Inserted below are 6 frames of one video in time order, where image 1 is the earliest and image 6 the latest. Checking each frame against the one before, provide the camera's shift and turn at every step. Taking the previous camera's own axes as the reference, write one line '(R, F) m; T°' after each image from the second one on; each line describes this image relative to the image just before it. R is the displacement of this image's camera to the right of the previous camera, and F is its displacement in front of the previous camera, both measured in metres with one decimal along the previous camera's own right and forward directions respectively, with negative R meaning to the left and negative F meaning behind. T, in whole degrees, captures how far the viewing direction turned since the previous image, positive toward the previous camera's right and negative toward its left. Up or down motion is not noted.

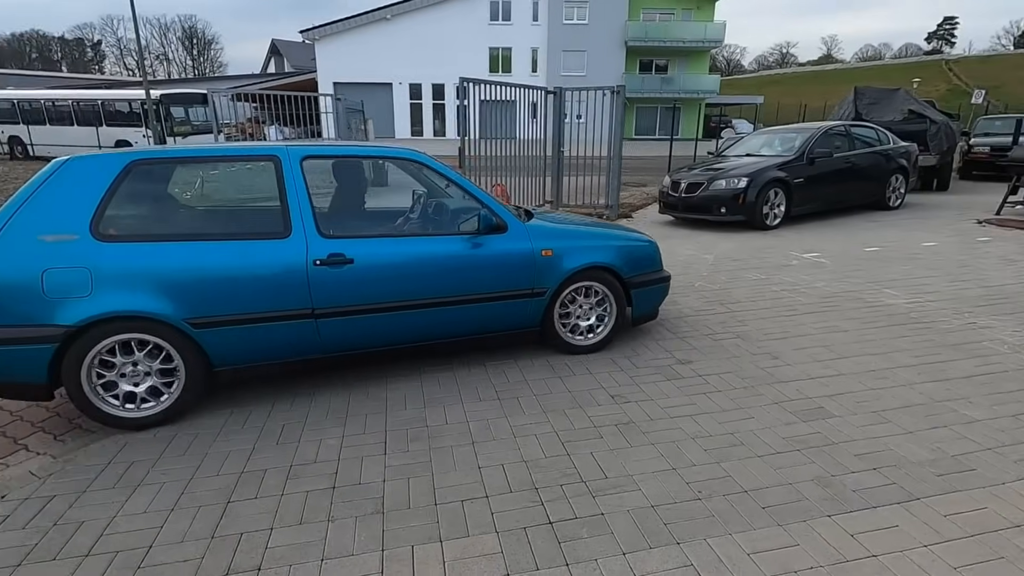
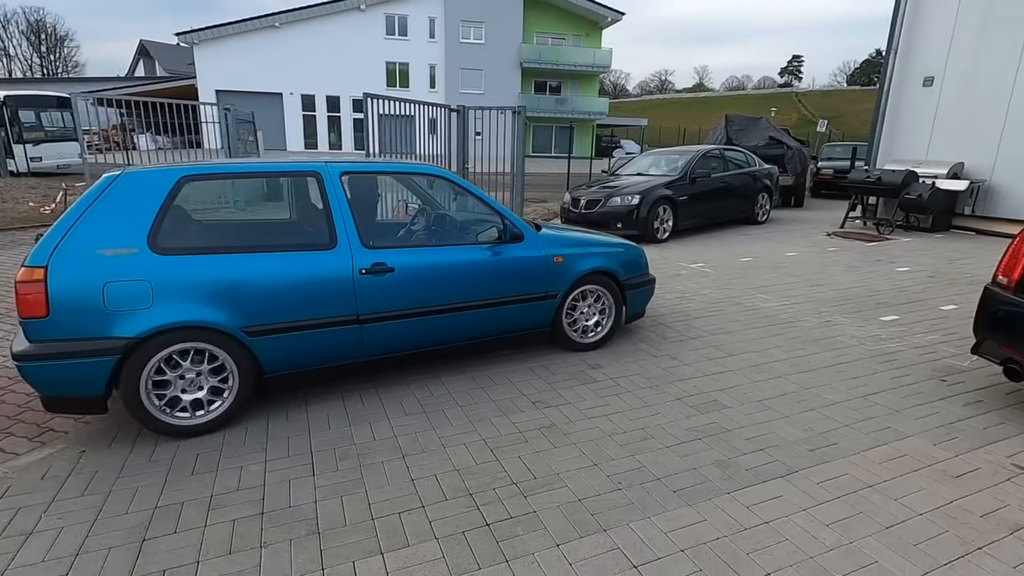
(-0.1, -0.1) m; +10°
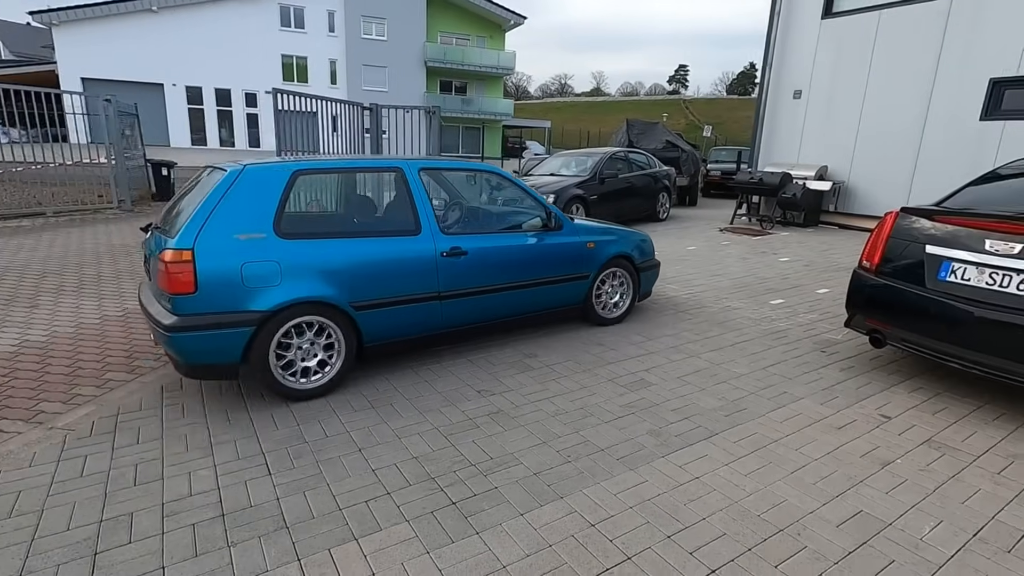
(-0.2, -0.2) m; +10°
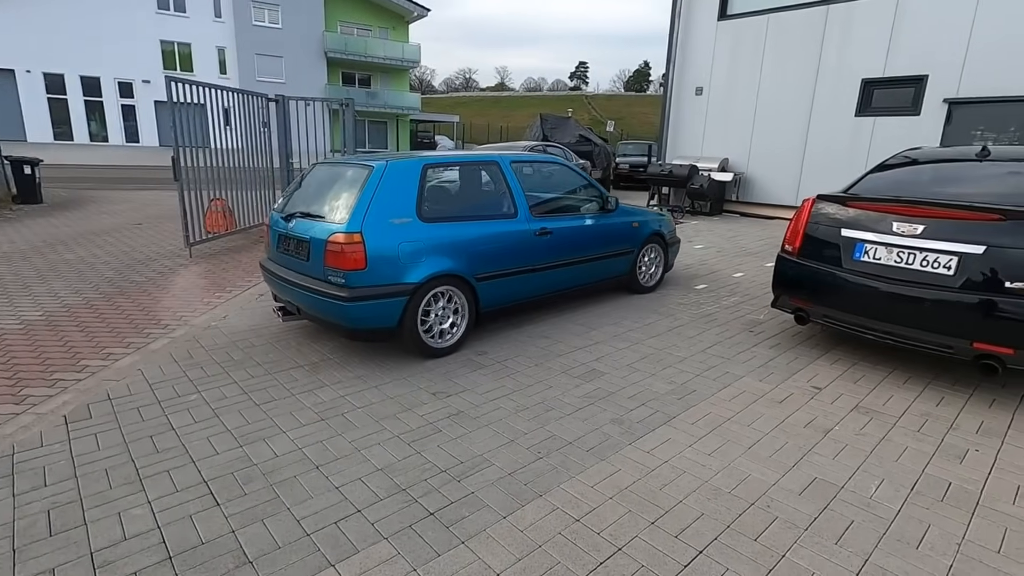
(-0.3, +0.1) m; +9°
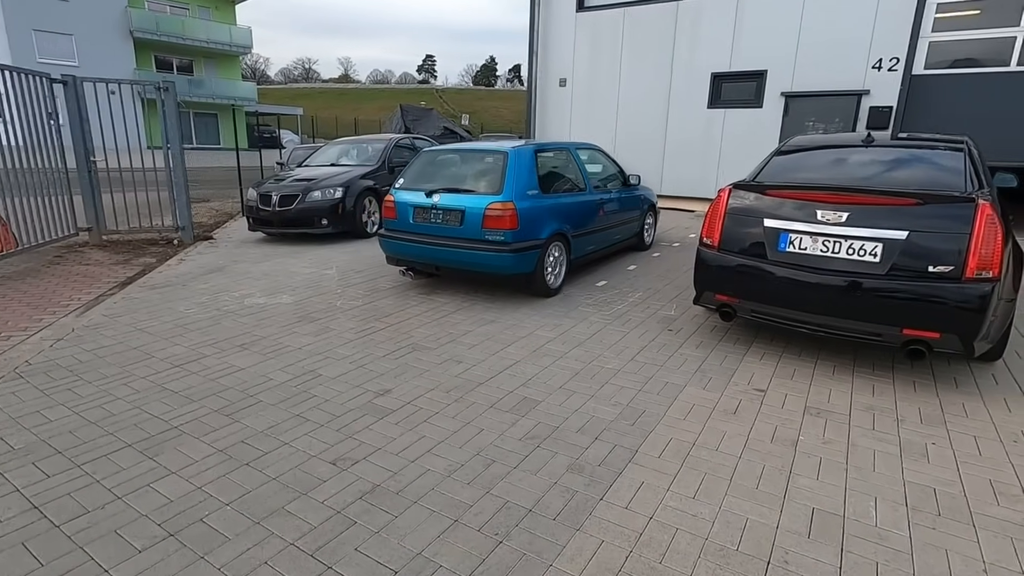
(-0.3, +0.8) m; +15°
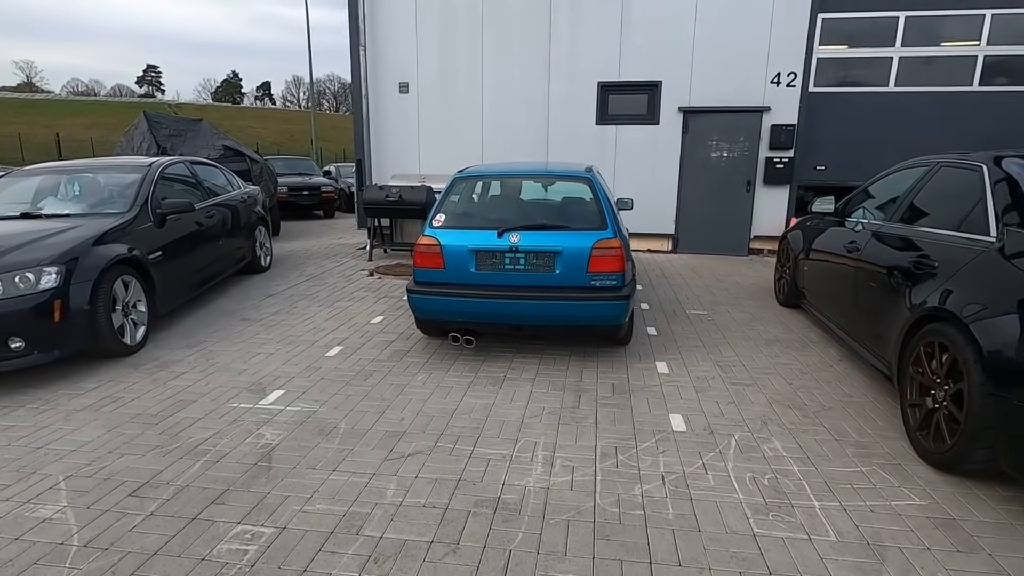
(-1.2, +3.4) m; +23°
